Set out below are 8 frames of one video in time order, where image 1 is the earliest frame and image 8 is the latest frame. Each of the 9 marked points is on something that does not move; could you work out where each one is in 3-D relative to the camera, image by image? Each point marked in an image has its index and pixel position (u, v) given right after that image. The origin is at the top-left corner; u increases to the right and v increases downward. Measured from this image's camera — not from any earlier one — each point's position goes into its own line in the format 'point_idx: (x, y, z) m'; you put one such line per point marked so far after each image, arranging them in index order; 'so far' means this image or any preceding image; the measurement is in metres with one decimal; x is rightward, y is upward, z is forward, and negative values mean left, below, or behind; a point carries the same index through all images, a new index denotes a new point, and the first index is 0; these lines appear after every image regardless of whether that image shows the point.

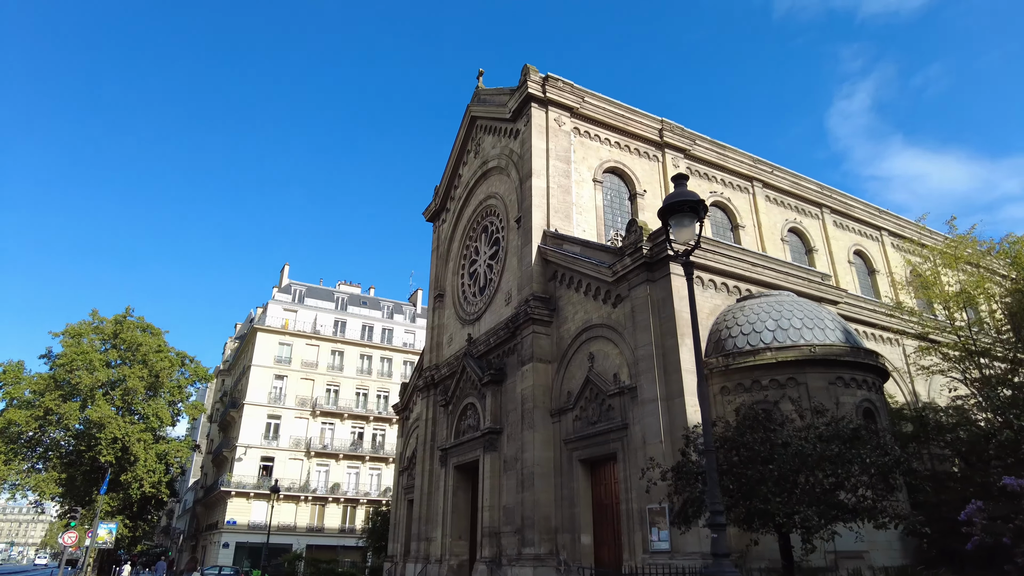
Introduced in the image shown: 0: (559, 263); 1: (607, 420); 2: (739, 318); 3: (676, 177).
0: (+1.4, +0.8, +19.8) m
1: (+2.4, -3.3, +16.4) m
2: (+5.4, -0.7, +15.2) m
3: (+2.3, +1.6, +9.0) m
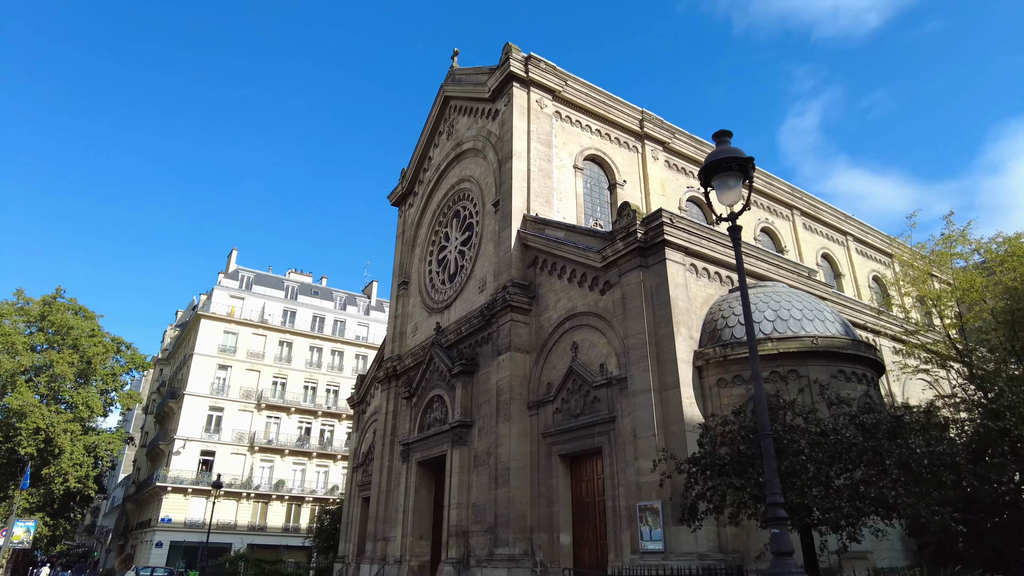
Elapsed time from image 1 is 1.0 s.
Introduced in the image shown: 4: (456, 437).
0: (+0.8, +1.1, +18.8) m
1: (+1.9, -3.0, +15.5) m
2: (+5.0, -0.4, +14.6) m
3: (+2.6, +1.9, +8.1) m
4: (-1.7, -4.5, +19.5) m
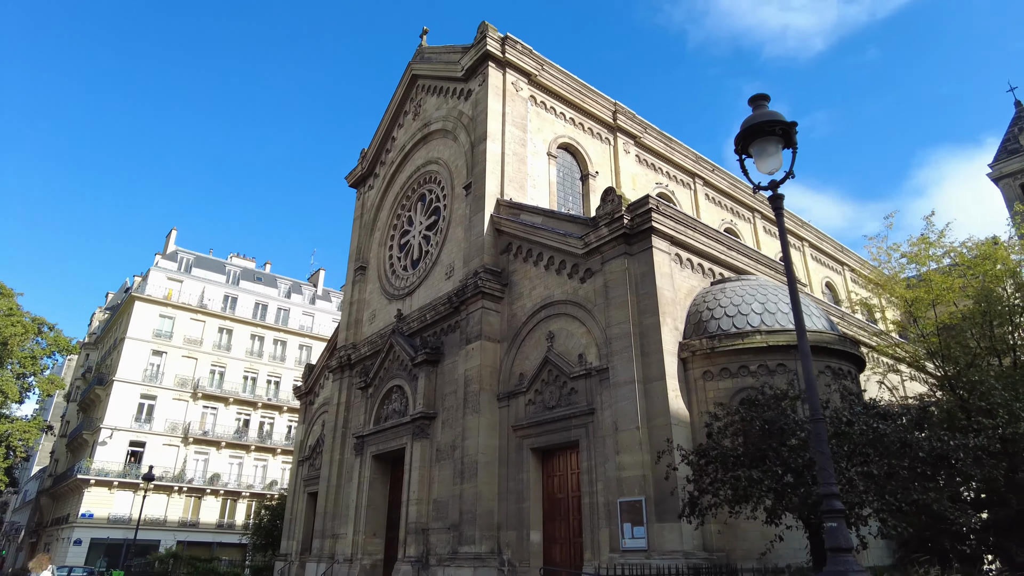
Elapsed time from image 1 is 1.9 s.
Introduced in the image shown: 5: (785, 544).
0: (+0.1, +1.5, +18.0) m
1: (+1.3, -2.7, +14.8) m
2: (+4.6, -0.2, +14.2) m
3: (+2.8, +2.2, +7.5) m
4: (-2.7, -4.0, +18.5) m
5: (+4.9, -4.6, +11.8) m
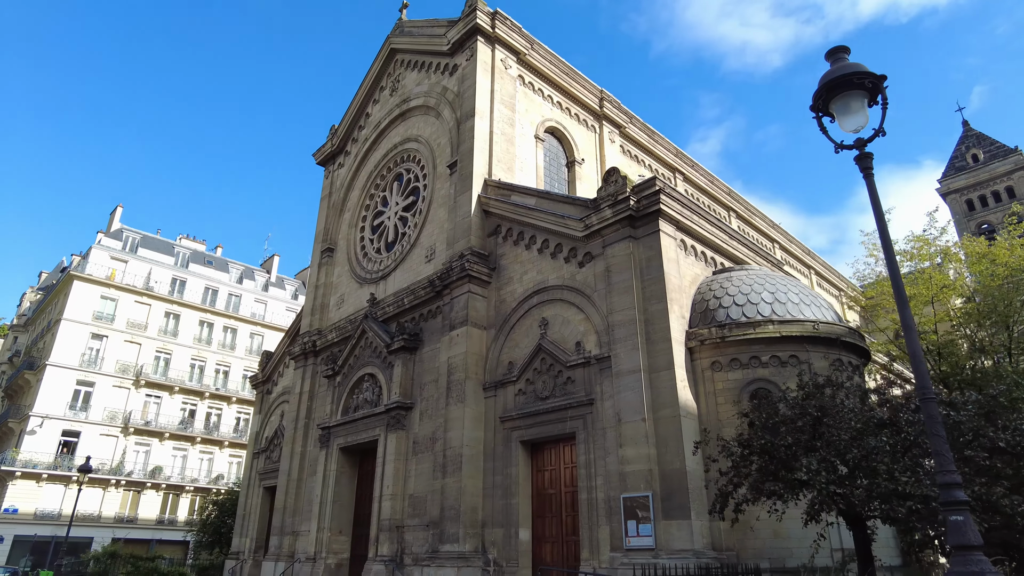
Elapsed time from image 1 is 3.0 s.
0: (-0.2, +1.9, +17.1) m
1: (+1.1, -2.3, +14.0) m
2: (+4.5, 0.0, +13.6) m
3: (+3.3, +2.5, +6.8) m
4: (-3.2, -3.5, +17.3) m
5: (+4.9, -4.4, +11.2) m
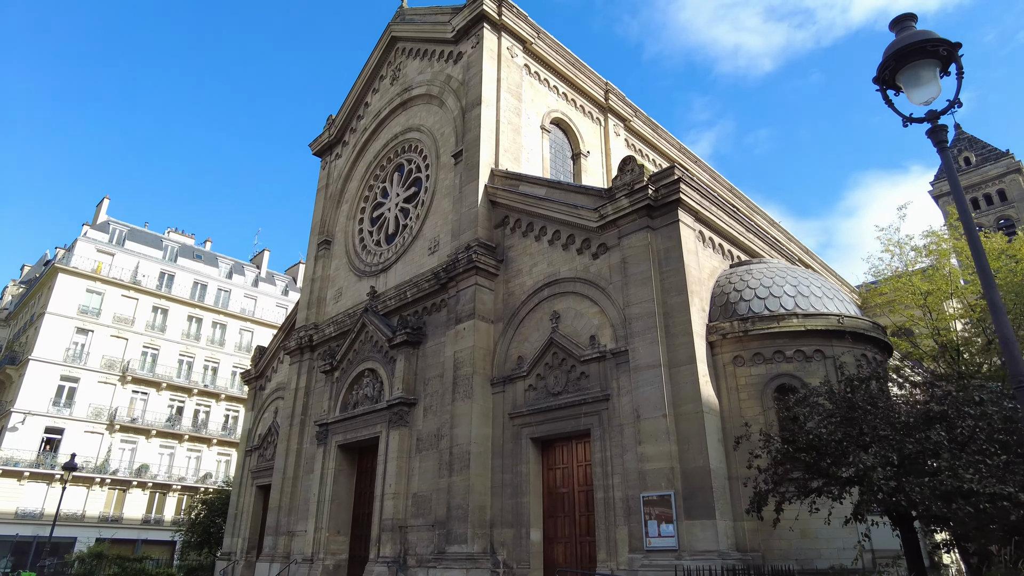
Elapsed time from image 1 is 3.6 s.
0: (0.0, +2.1, +16.6) m
1: (+1.3, -2.1, +13.5) m
2: (+4.8, +0.2, +13.2) m
3: (+3.8, +2.6, +6.4) m
4: (-3.0, -3.3, +16.8) m
5: (+5.2, -4.2, +10.8) m
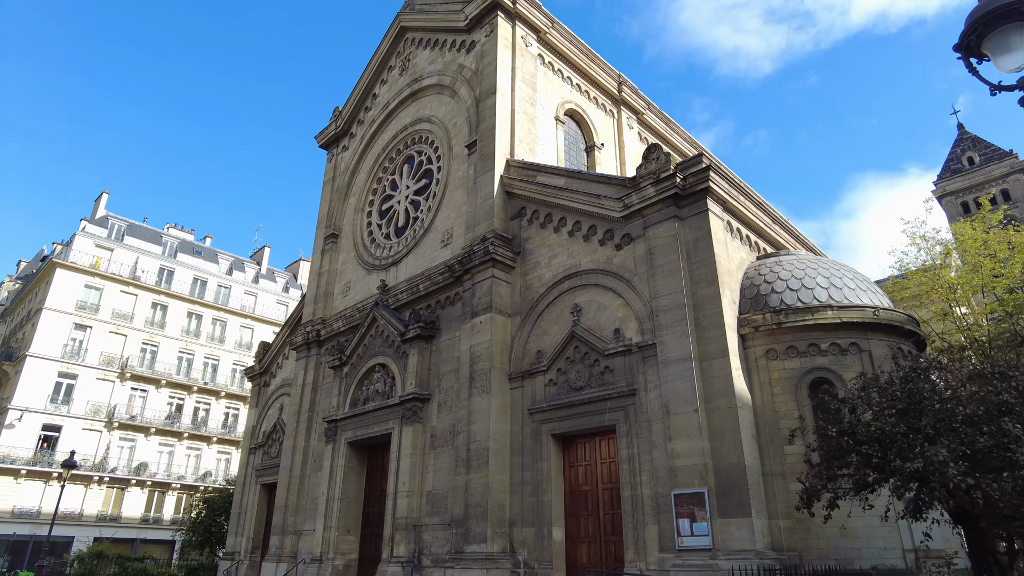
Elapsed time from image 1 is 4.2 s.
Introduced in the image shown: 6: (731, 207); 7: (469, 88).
0: (+0.4, +2.3, +16.2) m
1: (+1.8, -2.0, +13.1) m
2: (+5.3, +0.3, +12.8) m
3: (+4.3, +2.8, +6.0) m
4: (-2.6, -3.1, +16.3) m
5: (+5.6, -4.1, +10.4) m
6: (+4.5, +1.7, +13.3) m
7: (-1.3, +5.9, +19.2) m
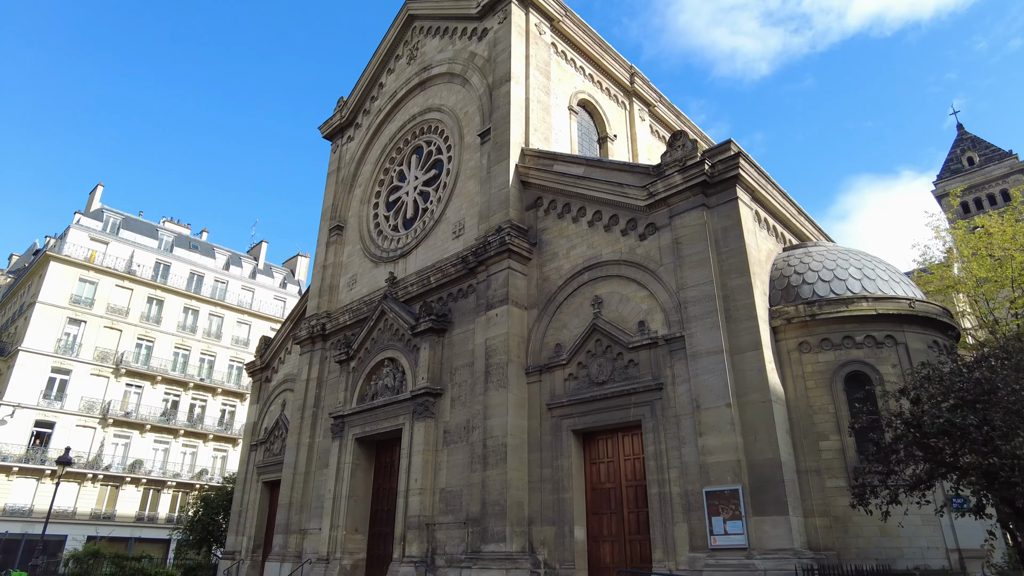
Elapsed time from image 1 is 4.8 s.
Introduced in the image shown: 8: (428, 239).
0: (+0.8, +2.5, +15.7) m
1: (+2.2, -1.8, +12.6) m
2: (+5.7, +0.5, +12.4) m
3: (+4.8, +3.0, +5.6) m
4: (-2.3, -2.9, +15.9) m
5: (+6.1, -3.9, +10.0) m
6: (+4.9, +1.8, +12.9) m
7: (-0.9, +6.1, +18.7) m
8: (-2.4, +1.4, +18.7) m
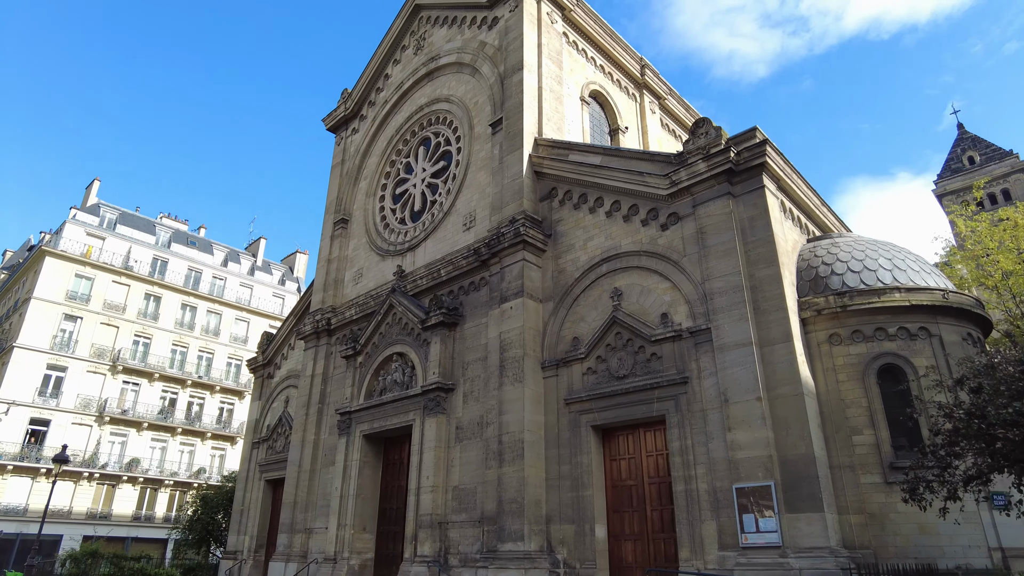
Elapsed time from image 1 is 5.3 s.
0: (+1.2, +2.6, +15.3) m
1: (+2.5, -1.6, +12.3) m
2: (+6.0, +0.6, +12.0) m
3: (+5.2, +3.1, +5.2) m
4: (-1.9, -2.7, +15.4) m
5: (+6.4, -3.8, +9.7) m
6: (+5.3, +2.0, +12.6) m
7: (-0.6, +6.3, +18.3) m
8: (-2.1, +1.6, +18.3) m
